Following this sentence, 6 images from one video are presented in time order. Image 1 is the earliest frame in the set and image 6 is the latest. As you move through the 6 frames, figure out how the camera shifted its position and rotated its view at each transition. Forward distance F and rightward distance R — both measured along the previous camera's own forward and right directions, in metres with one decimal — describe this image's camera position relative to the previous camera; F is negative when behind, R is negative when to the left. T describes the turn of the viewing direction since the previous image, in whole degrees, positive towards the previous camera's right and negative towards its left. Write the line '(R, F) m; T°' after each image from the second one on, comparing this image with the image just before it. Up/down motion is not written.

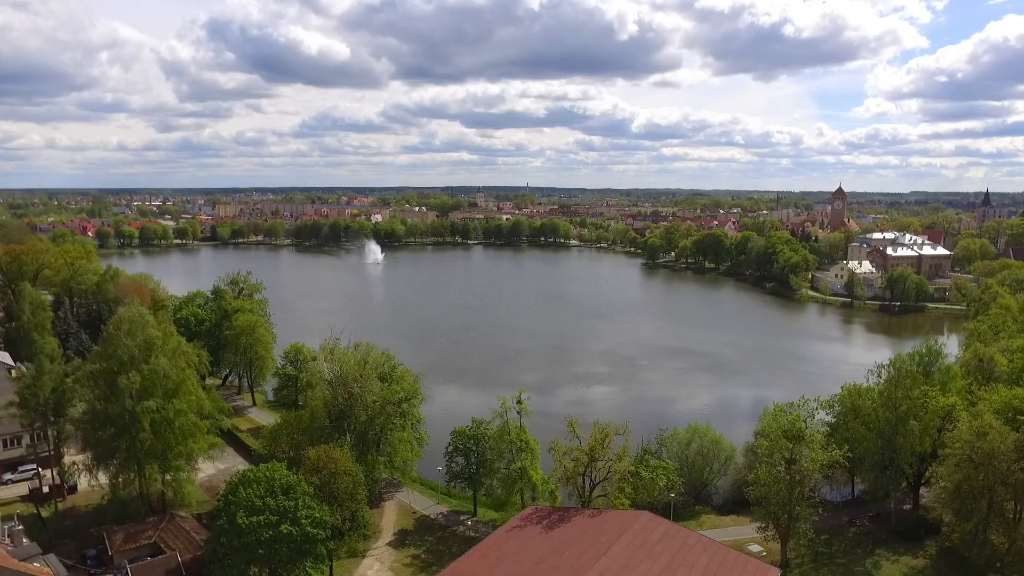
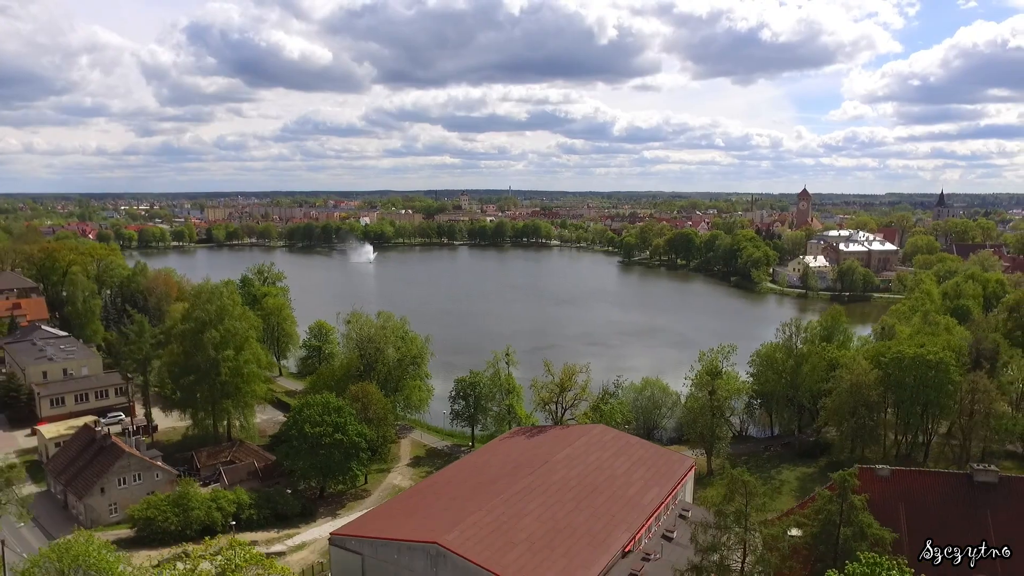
(-0.3, -8.1) m; +1°
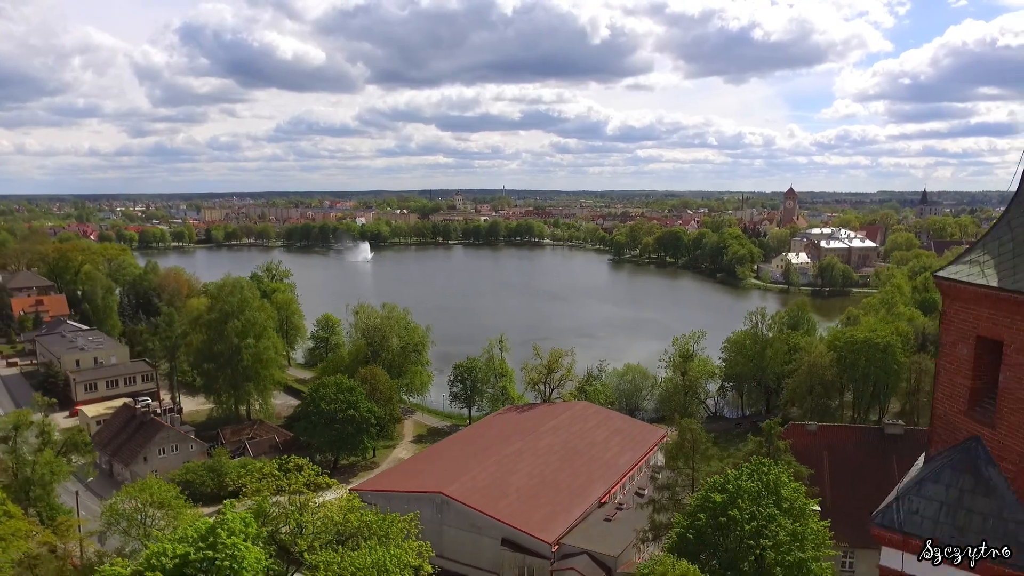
(+0.1, -3.7) m; 0°
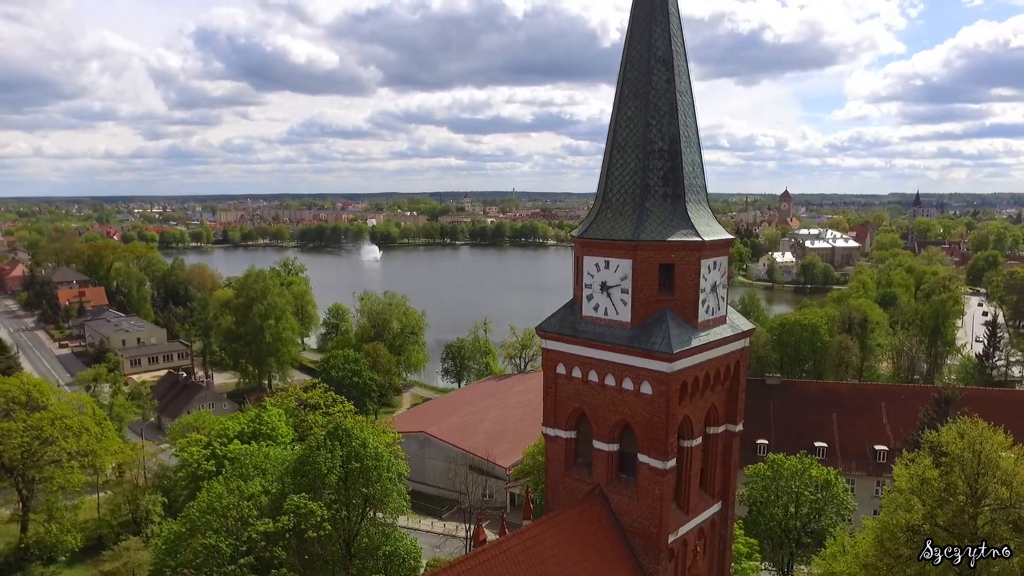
(+2.0, -6.3) m; -1°
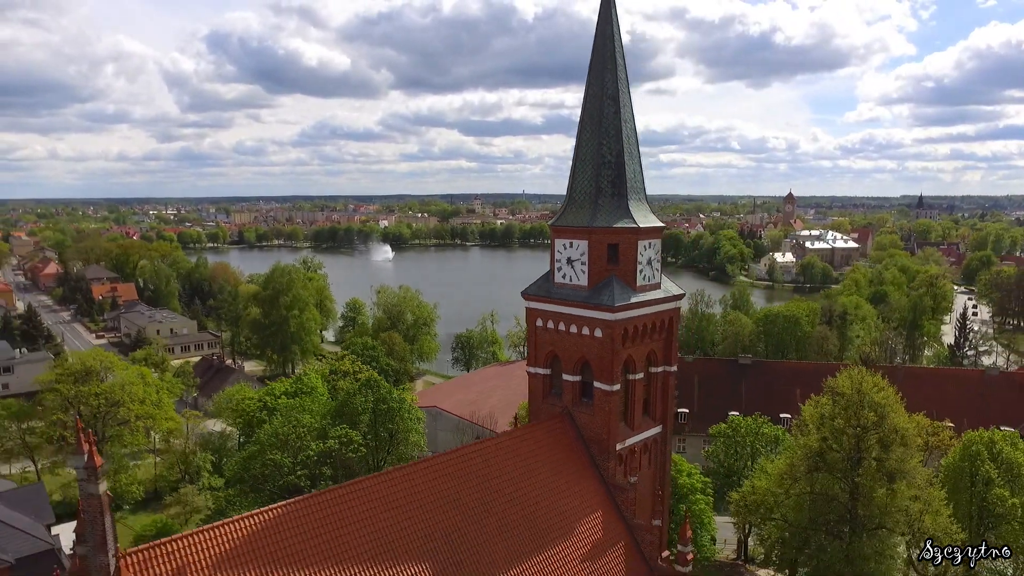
(+0.4, -3.7) m; -1°
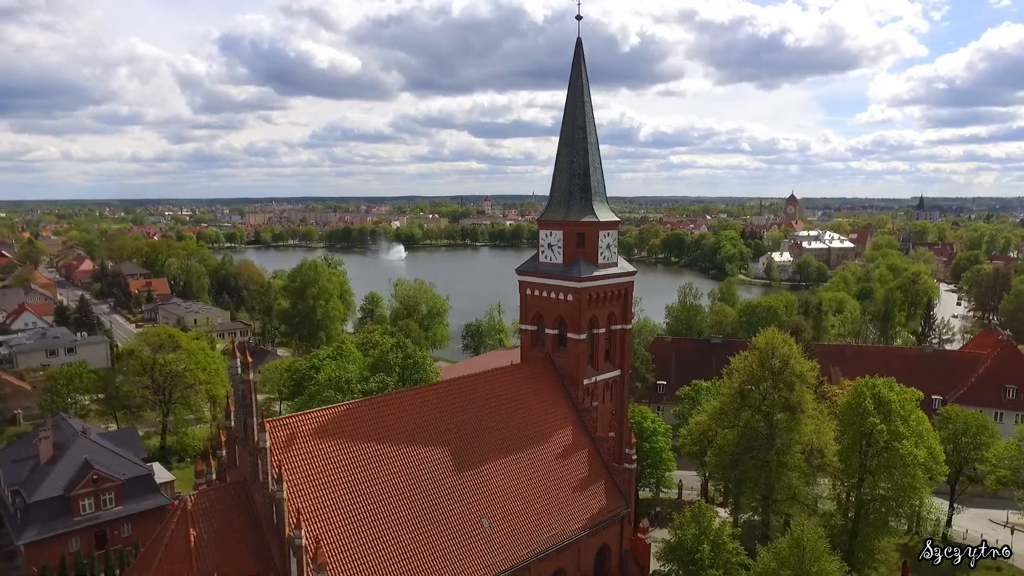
(+0.4, -4.9) m; -1°
